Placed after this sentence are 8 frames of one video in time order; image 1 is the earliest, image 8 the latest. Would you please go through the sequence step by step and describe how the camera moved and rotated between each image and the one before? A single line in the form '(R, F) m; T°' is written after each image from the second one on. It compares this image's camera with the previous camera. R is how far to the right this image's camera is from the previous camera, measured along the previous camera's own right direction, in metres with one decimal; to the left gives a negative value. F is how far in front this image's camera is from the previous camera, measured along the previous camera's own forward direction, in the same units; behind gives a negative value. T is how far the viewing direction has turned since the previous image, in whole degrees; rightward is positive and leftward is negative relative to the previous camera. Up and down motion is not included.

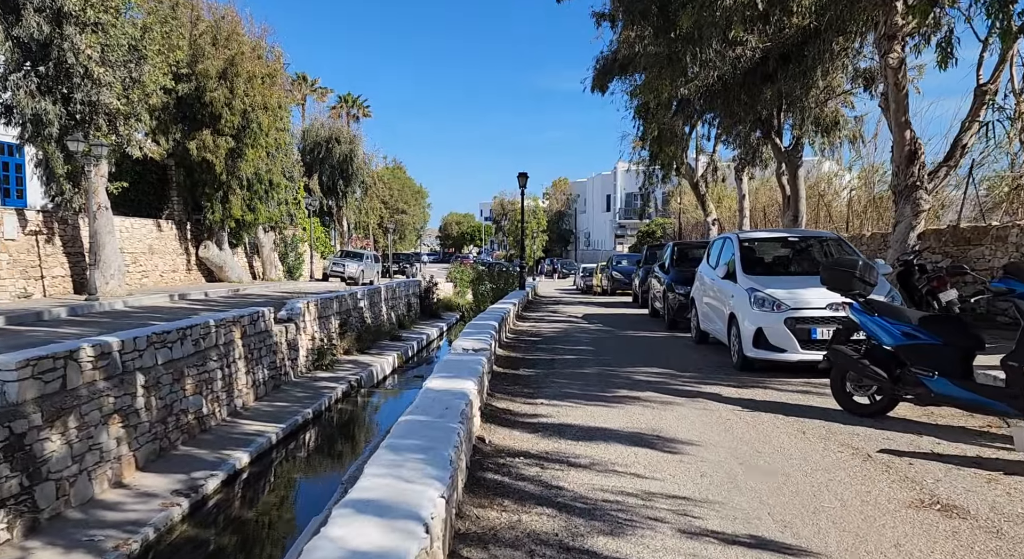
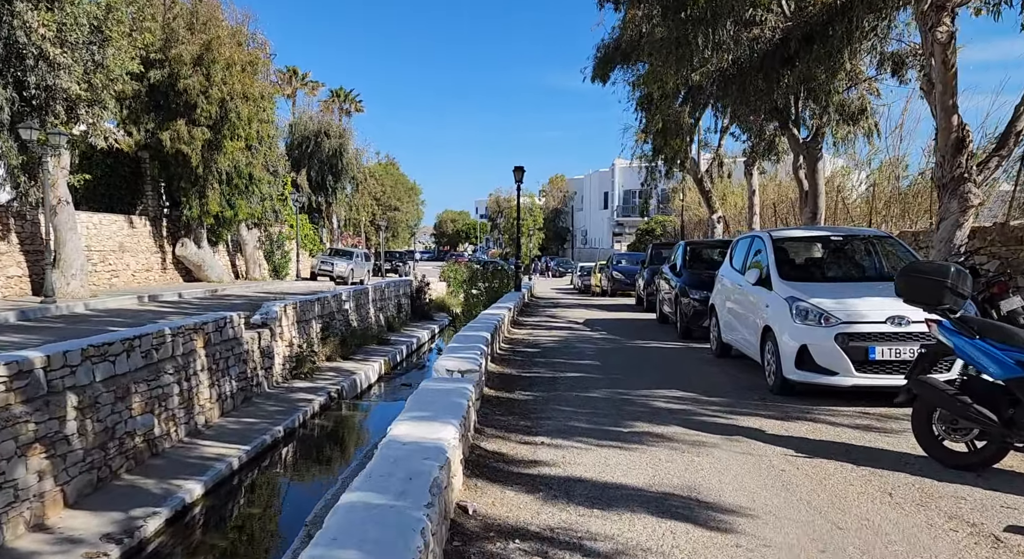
(0.0, +1.2) m; 0°
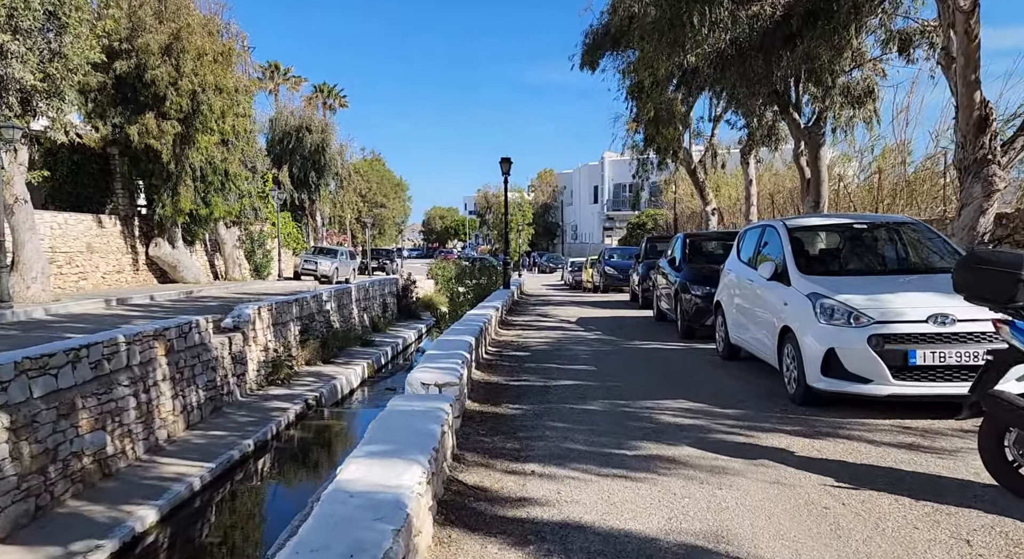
(0.0, +0.8) m; +1°
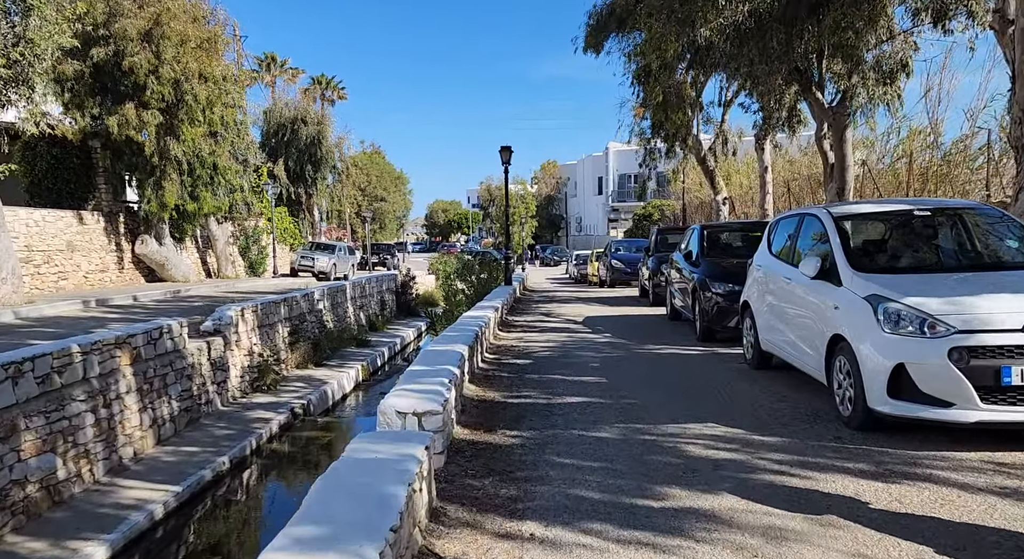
(+0.1, +0.9) m; 0°
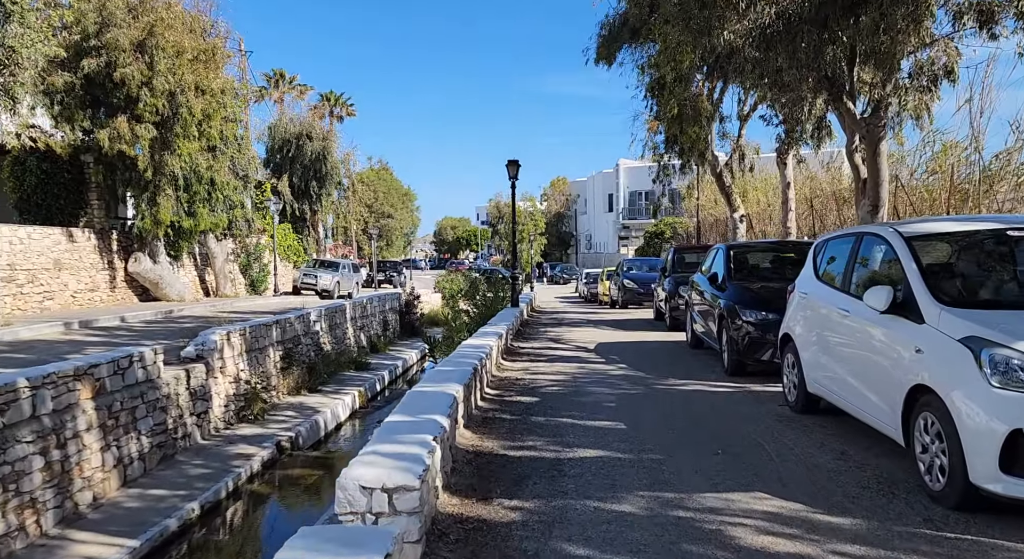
(+0.1, +0.9) m; -1°
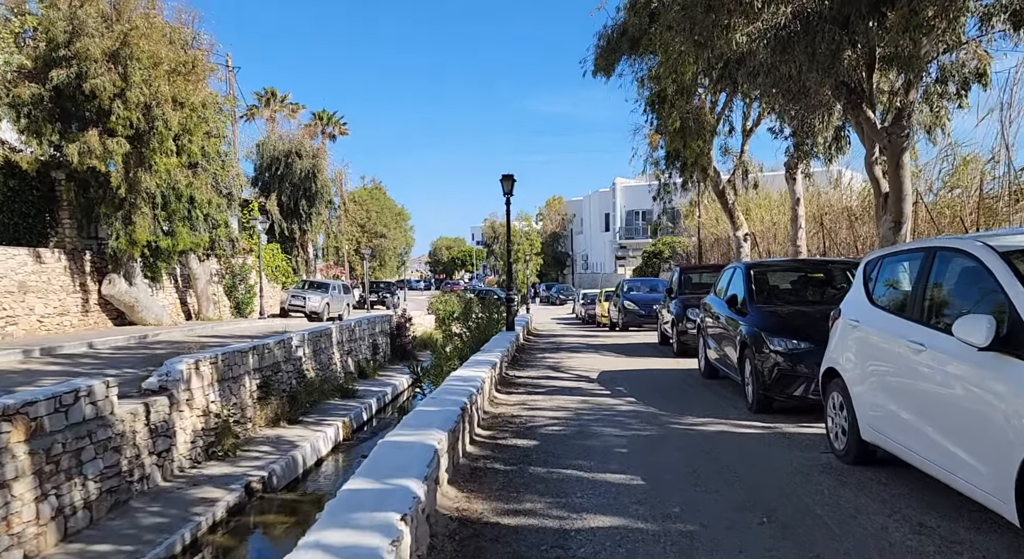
(0.0, +0.9) m; 0°
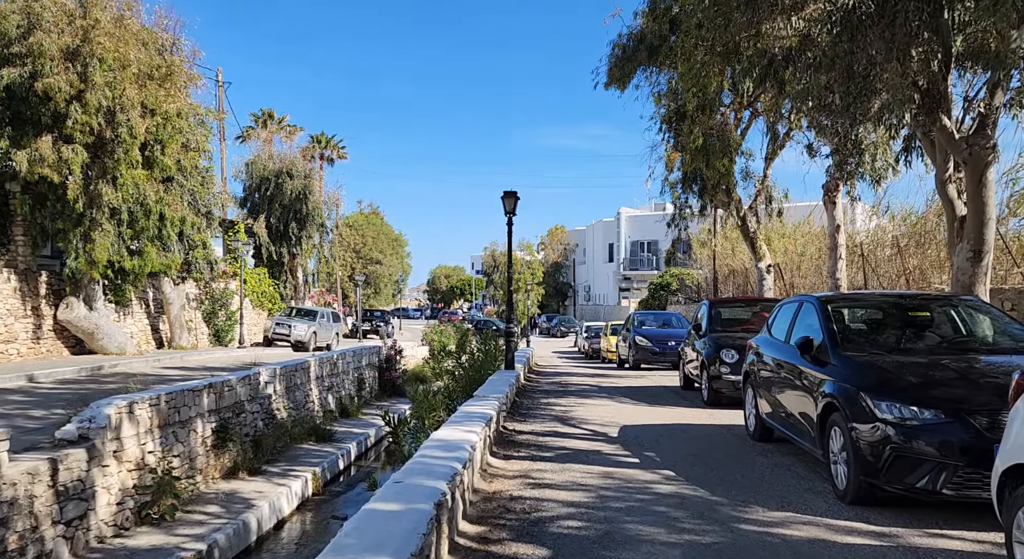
(0.0, +1.8) m; 0°
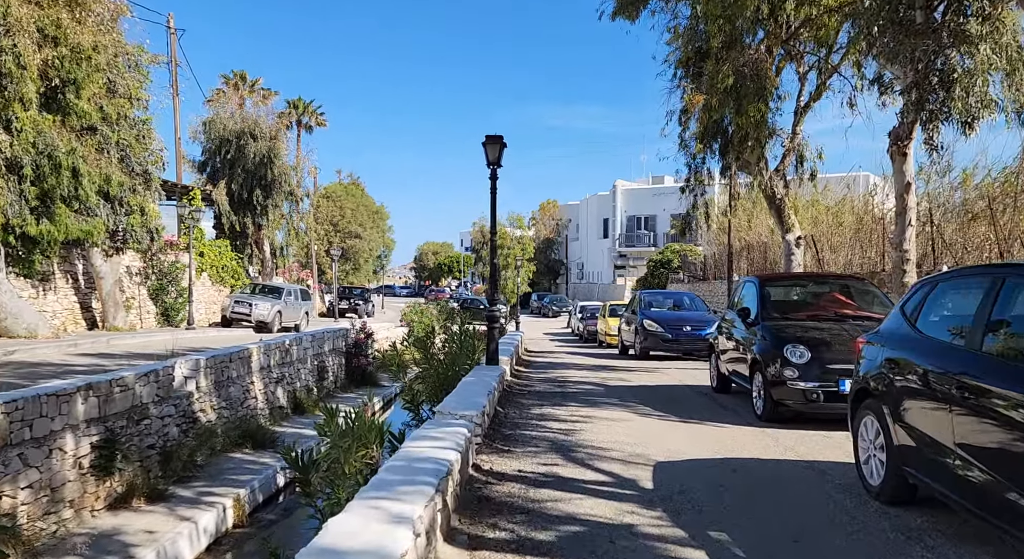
(+0.1, +2.7) m; +1°
